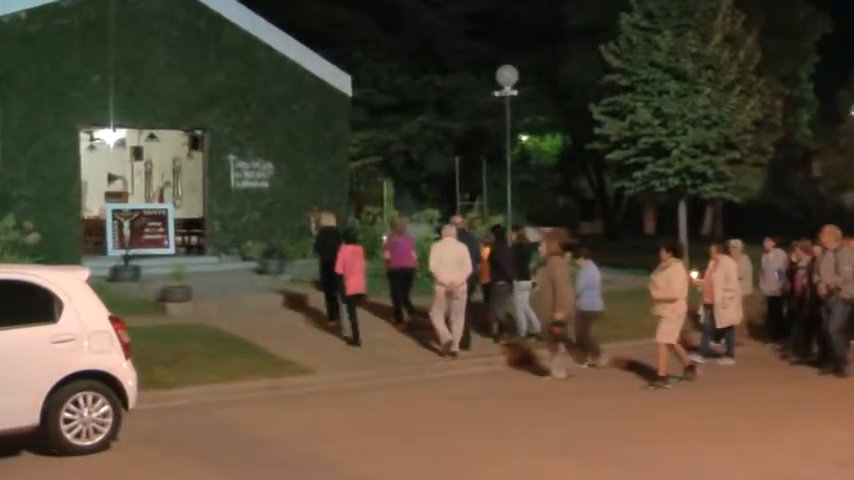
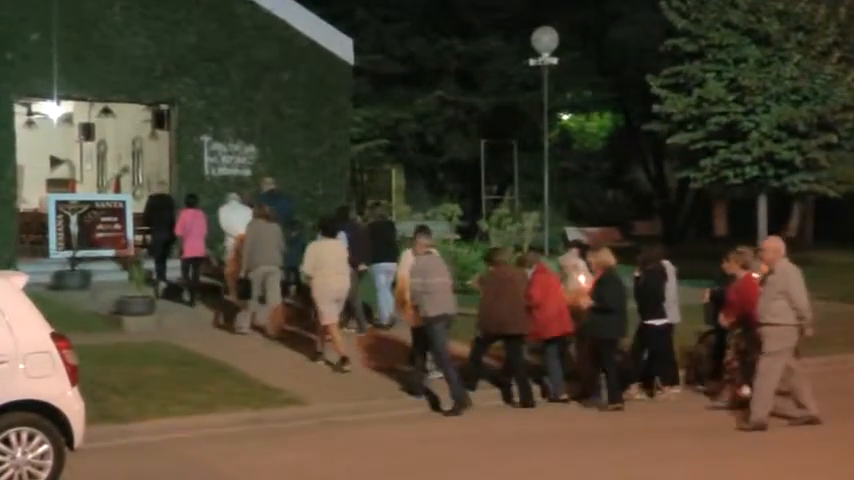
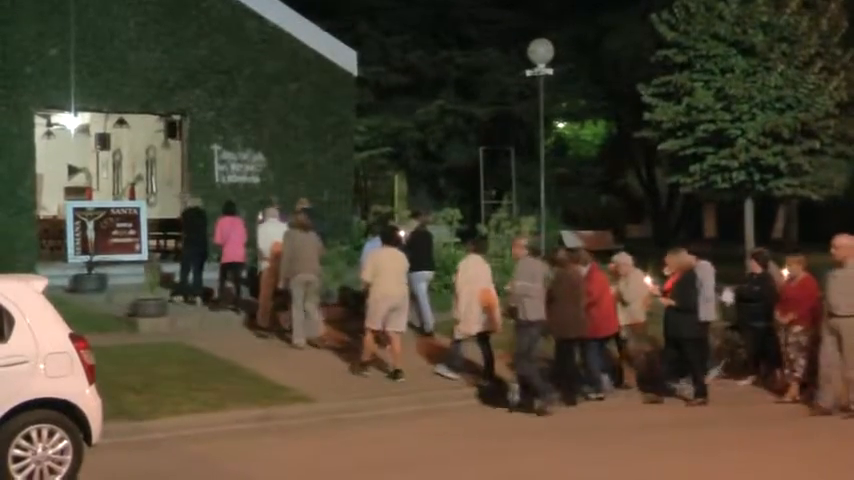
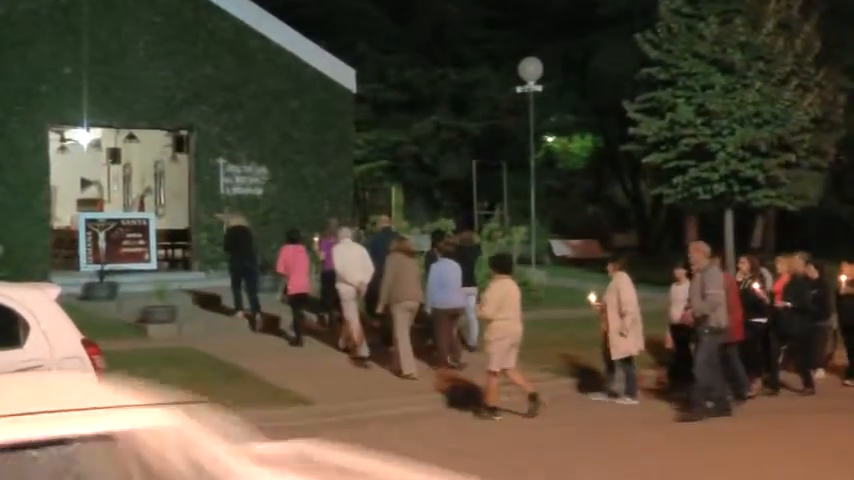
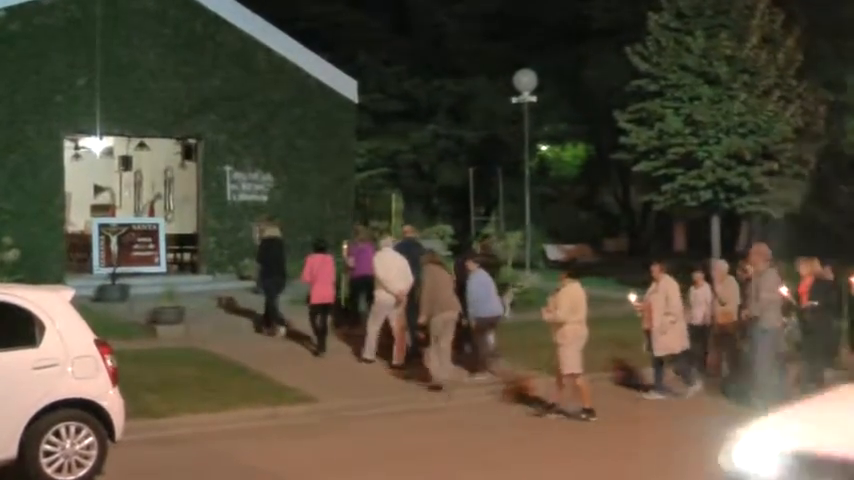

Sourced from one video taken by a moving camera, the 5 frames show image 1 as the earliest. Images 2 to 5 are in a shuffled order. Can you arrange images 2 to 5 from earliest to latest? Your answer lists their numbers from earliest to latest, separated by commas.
5, 4, 3, 2
